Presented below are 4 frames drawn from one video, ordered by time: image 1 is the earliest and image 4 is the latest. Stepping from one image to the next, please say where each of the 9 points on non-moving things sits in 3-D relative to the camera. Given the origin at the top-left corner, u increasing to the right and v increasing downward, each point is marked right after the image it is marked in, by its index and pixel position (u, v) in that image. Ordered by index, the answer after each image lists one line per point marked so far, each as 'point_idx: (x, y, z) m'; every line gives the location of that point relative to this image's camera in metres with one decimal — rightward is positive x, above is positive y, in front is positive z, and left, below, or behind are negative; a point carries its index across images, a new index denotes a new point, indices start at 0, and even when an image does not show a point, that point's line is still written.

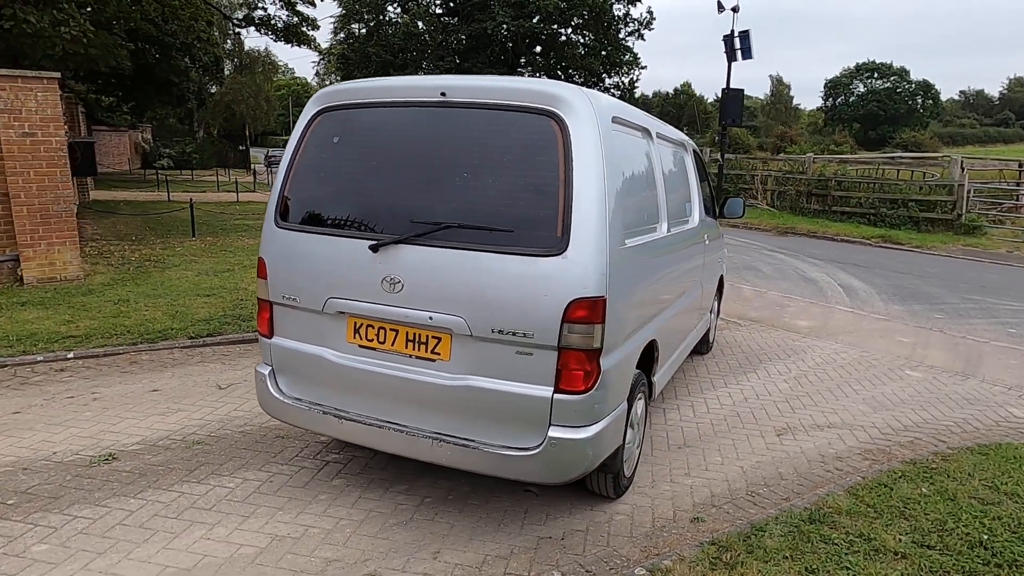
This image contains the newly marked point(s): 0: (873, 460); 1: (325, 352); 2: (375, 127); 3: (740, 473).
0: (+2.3, -1.1, +4.1) m
1: (-0.9, -0.3, +3.2) m
2: (-0.7, +0.8, +3.1) m
3: (+1.4, -1.1, +3.9) m
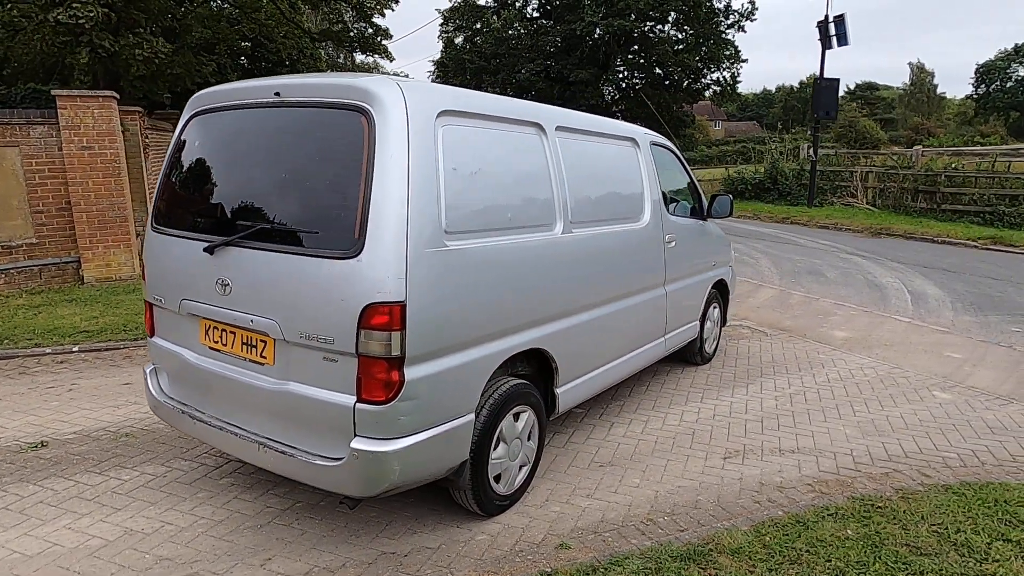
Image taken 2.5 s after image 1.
0: (+1.7, -1.1, +3.6) m
1: (-1.6, -0.3, +3.2) m
2: (-1.4, +0.8, +3.1) m
3: (+0.8, -1.1, +3.6) m
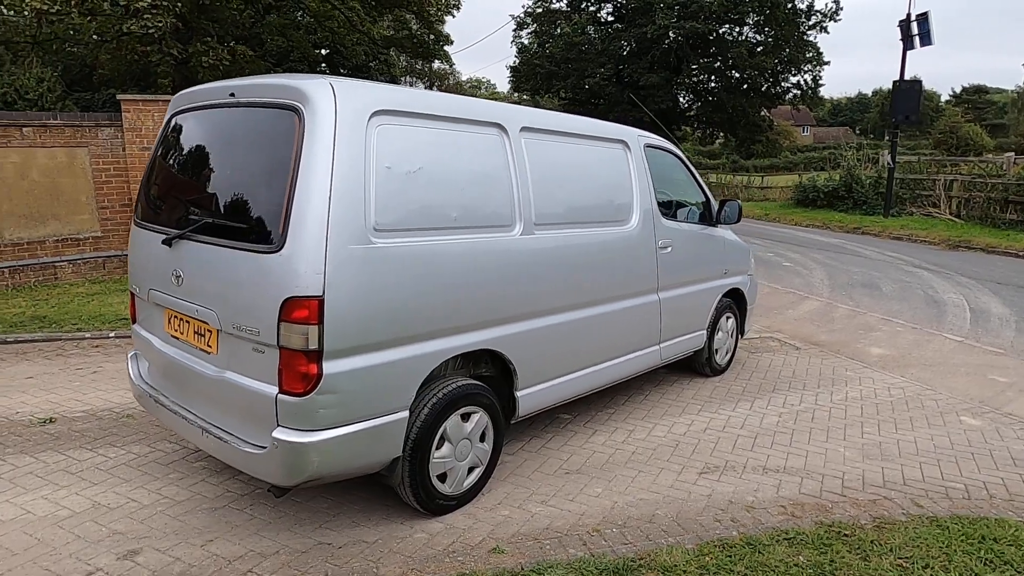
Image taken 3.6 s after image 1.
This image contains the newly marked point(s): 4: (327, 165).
0: (+1.4, -1.2, +3.4) m
1: (-1.8, -0.3, +3.4) m
2: (-1.6, +0.8, +3.3) m
3: (+0.5, -1.2, +3.5) m
4: (-0.7, +0.5, +2.6) m
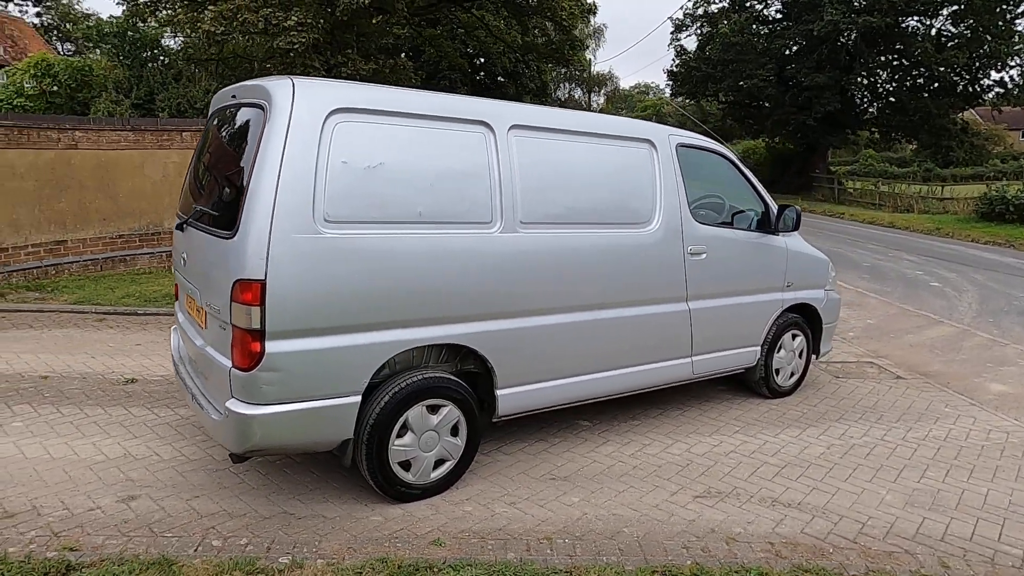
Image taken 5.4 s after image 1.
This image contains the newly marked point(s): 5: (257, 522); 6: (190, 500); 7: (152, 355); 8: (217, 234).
0: (+1.2, -1.2, +3.1) m
1: (-1.9, -0.2, +3.9) m
2: (-1.6, +0.9, +3.7) m
3: (+0.3, -1.2, +3.4) m
4: (-1.0, +0.5, +2.8) m
5: (-1.2, -1.1, +3.2) m
6: (-1.6, -1.1, +3.4) m
7: (-3.1, -0.6, +5.6) m
8: (-1.4, +0.3, +3.0) m
